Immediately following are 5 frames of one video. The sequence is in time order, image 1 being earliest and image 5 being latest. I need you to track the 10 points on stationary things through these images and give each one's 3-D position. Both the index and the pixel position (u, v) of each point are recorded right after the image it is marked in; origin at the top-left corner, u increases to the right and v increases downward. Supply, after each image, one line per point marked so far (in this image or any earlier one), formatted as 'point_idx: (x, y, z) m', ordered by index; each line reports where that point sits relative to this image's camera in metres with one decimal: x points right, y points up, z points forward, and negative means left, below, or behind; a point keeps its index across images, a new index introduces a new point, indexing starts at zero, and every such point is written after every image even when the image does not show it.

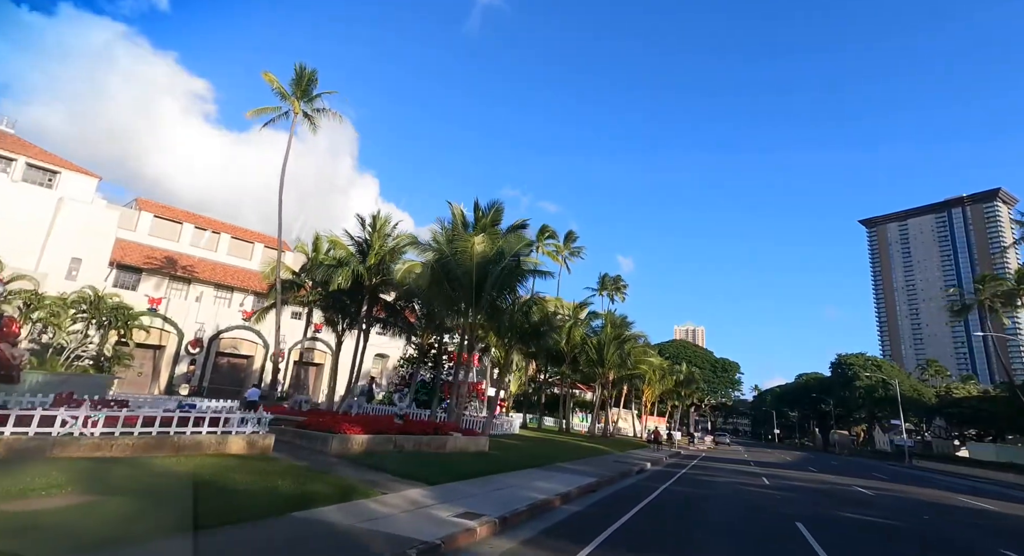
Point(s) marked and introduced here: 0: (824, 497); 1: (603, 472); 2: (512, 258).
0: (+8.8, -6.2, +15.3) m
1: (+2.6, -5.5, +15.5) m
2: (0.0, +0.7, +19.2) m
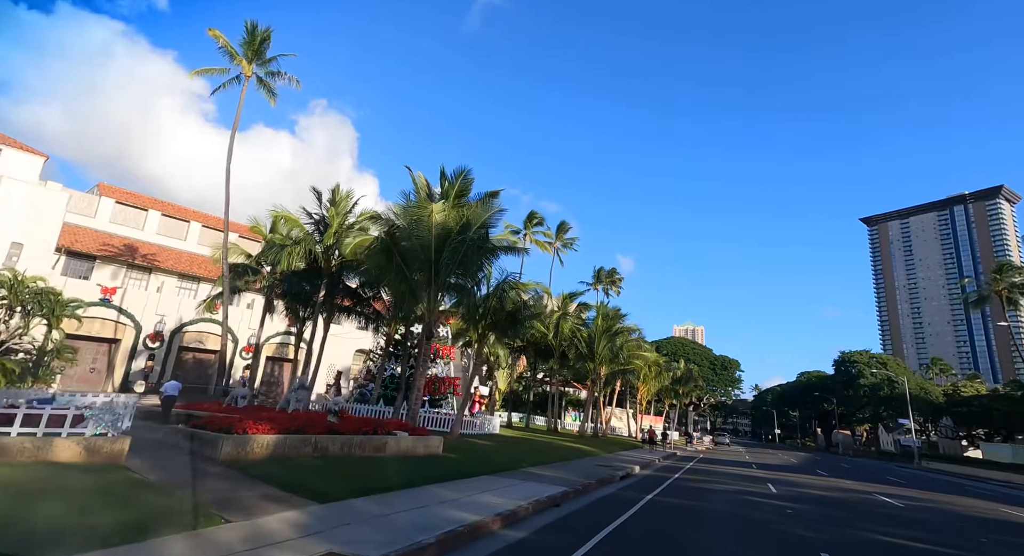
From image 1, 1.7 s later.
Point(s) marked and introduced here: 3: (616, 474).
0: (+7.8, -5.4, +12.8) m
1: (+1.6, -4.8, +13.0) m
2: (-1.0, +1.5, +16.7) m
3: (+3.0, -5.6, +15.8) m
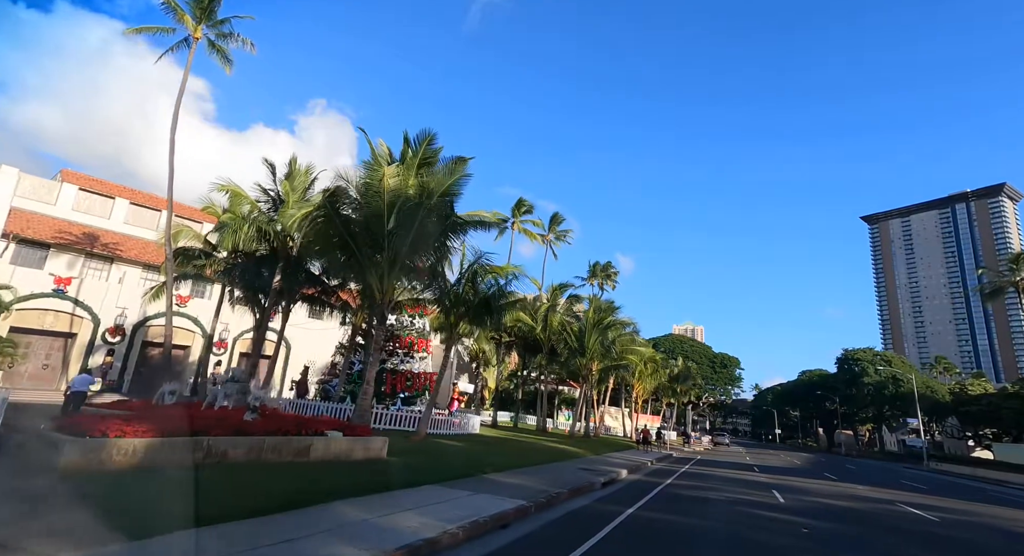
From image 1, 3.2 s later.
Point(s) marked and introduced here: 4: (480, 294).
0: (+6.9, -4.8, +10.7) m
1: (+0.7, -4.2, +10.8) m
2: (-1.9, +2.1, +14.5) m
3: (+2.1, -5.0, +13.7) m
4: (-1.2, -0.6, +19.9) m
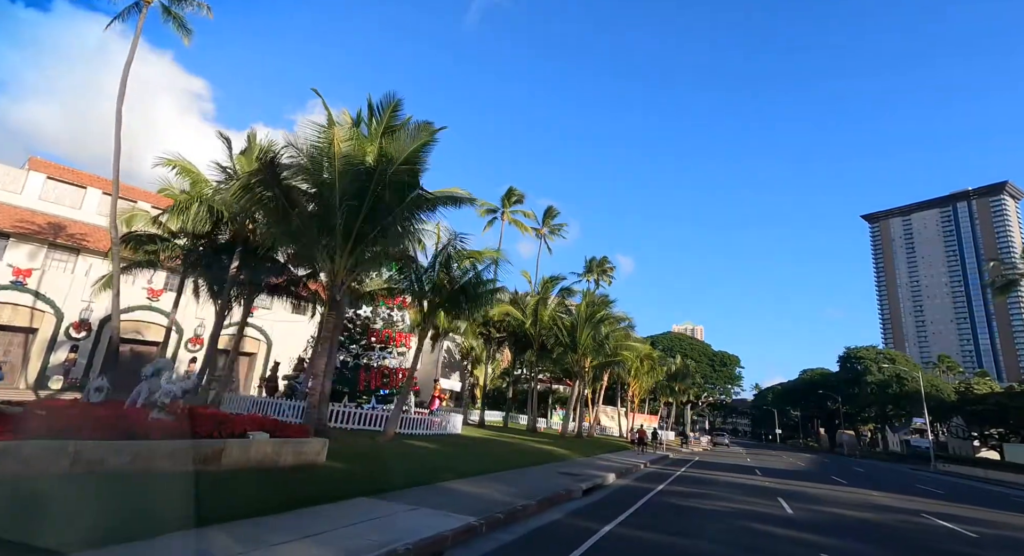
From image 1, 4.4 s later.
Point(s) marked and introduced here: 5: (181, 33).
0: (+6.2, -4.4, +9.0) m
1: (0.0, -3.7, +9.1) m
2: (-2.6, +2.5, +12.8) m
3: (+1.4, -4.6, +12.0) m
4: (-1.8, -0.1, +18.2) m
5: (-12.1, +8.9, +20.0) m
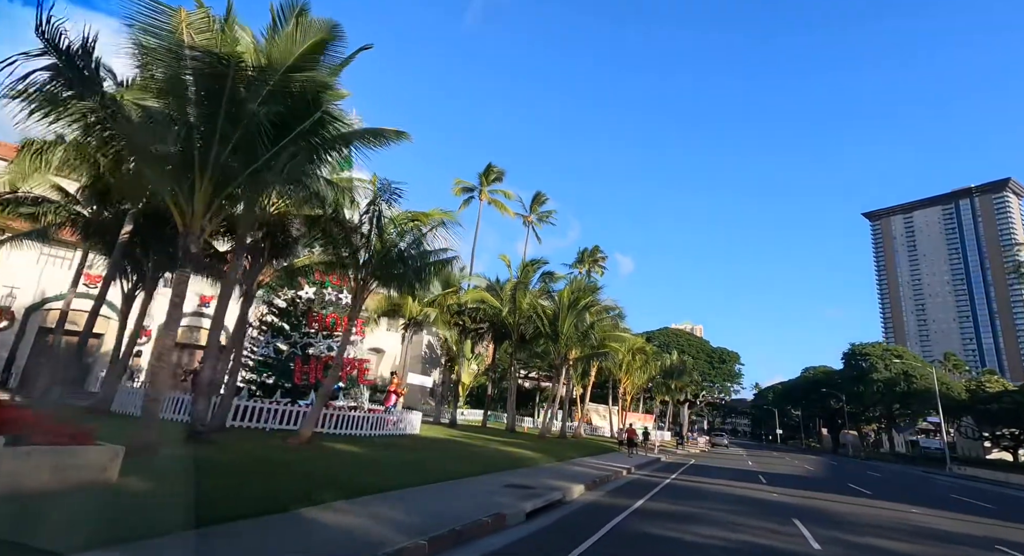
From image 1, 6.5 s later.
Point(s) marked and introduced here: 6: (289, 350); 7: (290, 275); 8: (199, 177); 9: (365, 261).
0: (+5.0, -3.5, +5.8) m
1: (-1.3, -2.8, +5.9) m
2: (-3.8, +3.4, +9.6) m
3: (+0.2, -3.7, +8.8) m
4: (-3.1, +0.8, +15.0) m
5: (-13.4, +9.8, +16.8) m
6: (-7.9, -2.5, +19.6) m
7: (-7.2, +0.1, +18.1) m
8: (-5.1, +1.6, +9.3) m
9: (-4.0, +0.4, +14.9) m
